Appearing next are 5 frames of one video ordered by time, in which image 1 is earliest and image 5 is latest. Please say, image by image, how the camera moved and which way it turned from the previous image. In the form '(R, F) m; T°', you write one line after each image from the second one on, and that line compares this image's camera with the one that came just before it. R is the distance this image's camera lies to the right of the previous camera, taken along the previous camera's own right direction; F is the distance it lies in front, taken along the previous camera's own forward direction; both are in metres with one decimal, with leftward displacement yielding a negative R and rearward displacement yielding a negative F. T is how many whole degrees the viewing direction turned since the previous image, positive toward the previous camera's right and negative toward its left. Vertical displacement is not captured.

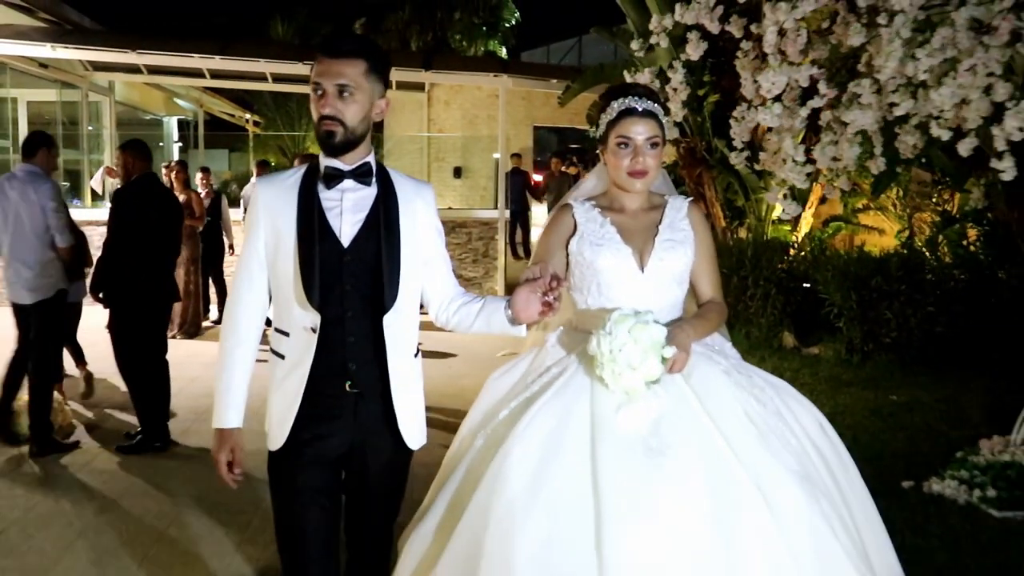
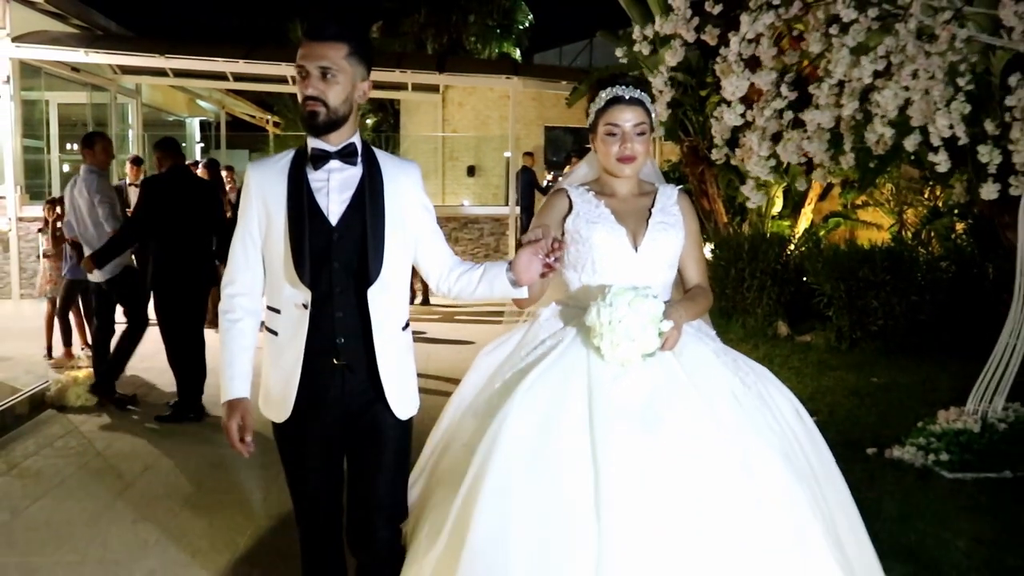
(+0.1, -0.5) m; -1°
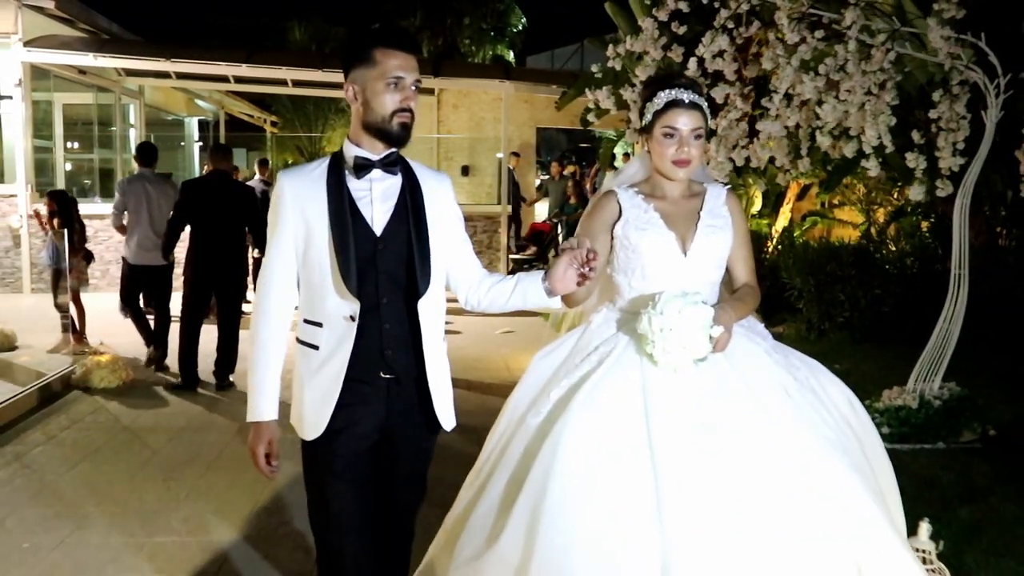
(+0.1, -0.6) m; 0°
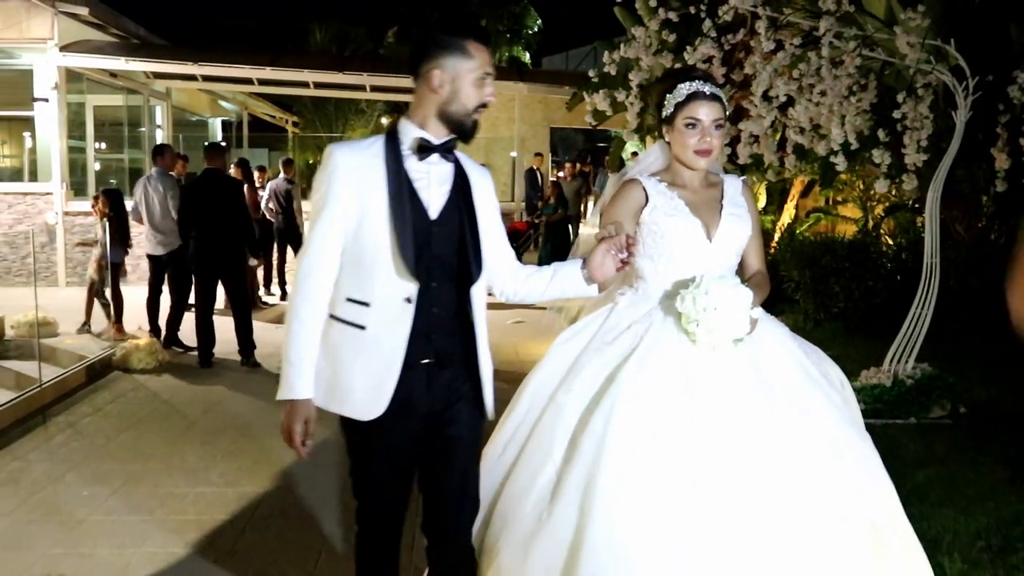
(+0.1, -0.5) m; -1°
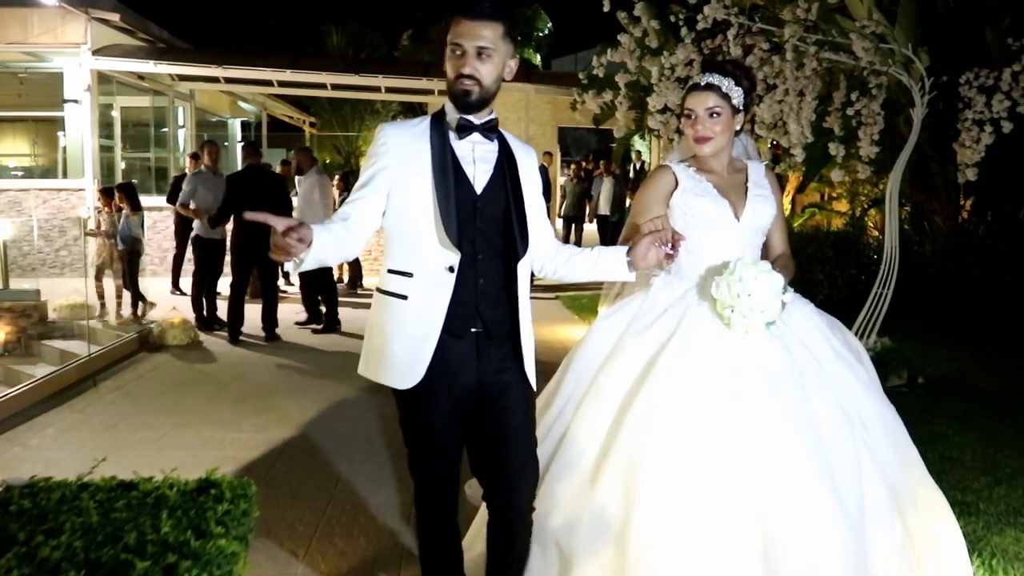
(+0.1, -0.7) m; -1°
